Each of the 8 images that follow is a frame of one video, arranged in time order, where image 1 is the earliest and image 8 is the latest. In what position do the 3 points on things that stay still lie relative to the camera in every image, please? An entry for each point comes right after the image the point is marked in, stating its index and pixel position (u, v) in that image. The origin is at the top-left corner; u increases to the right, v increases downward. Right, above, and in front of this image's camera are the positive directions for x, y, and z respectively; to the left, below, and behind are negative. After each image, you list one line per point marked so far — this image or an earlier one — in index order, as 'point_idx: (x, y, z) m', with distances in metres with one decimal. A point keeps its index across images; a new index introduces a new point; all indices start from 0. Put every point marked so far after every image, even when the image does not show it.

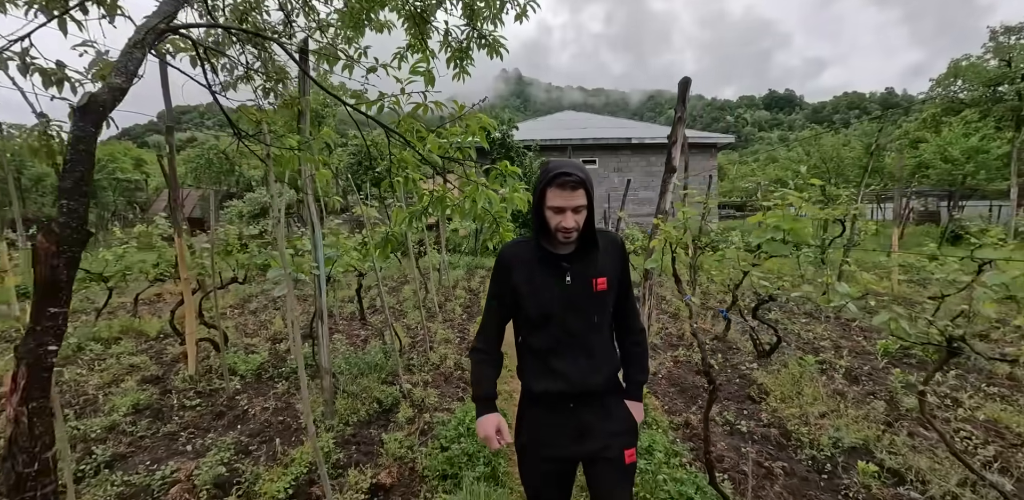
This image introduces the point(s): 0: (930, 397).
0: (+2.7, -0.9, +3.1) m
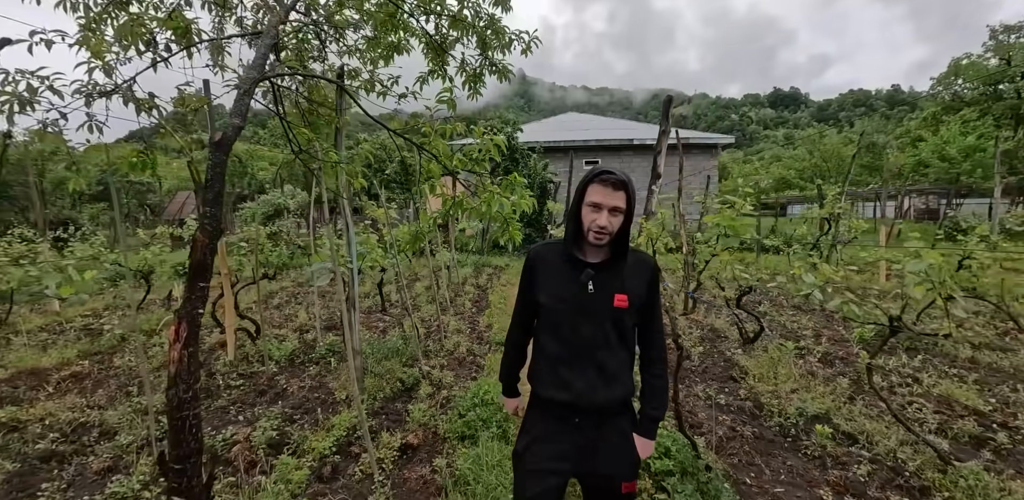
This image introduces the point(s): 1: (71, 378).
0: (+2.7, -0.9, +3.4) m
1: (-3.6, -1.0, +4.0) m
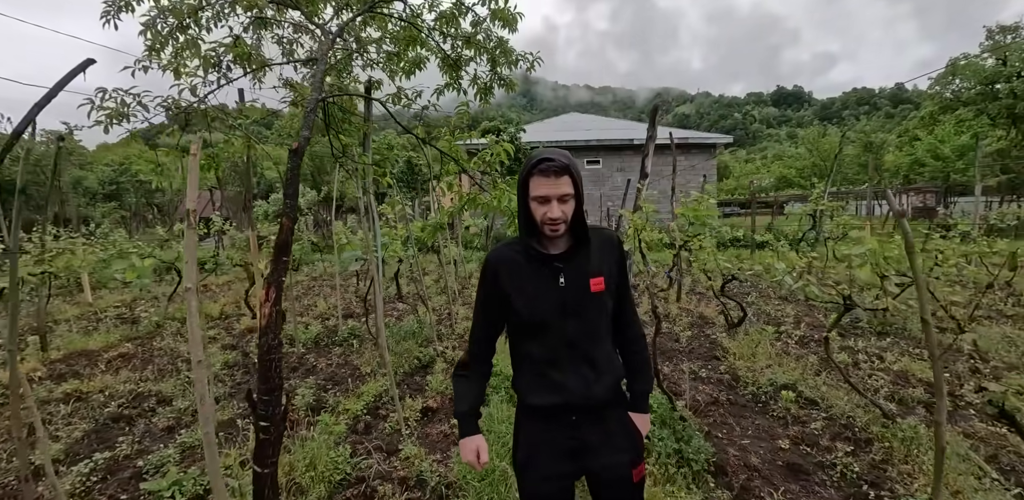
0: (+2.8, -0.8, +3.8) m
1: (-3.6, -1.0, +4.4) m
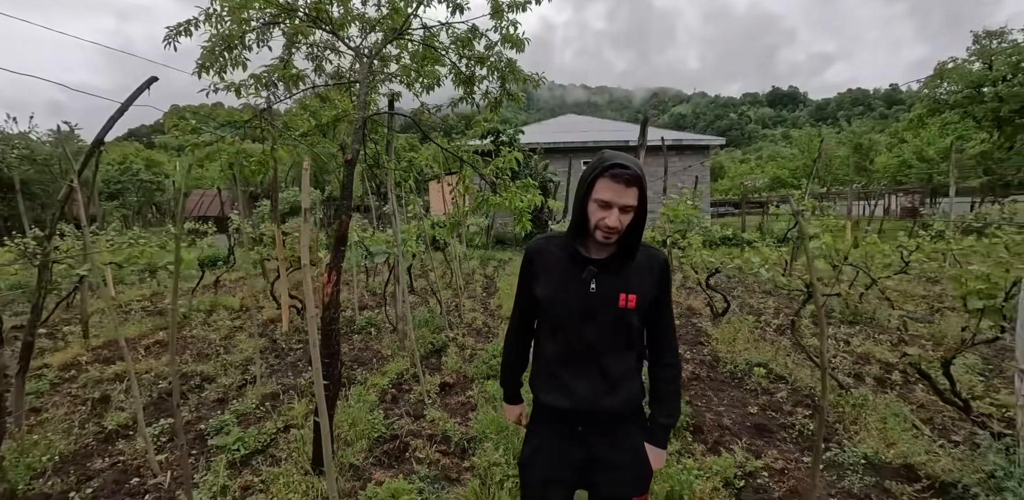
0: (+2.8, -0.8, +4.3) m
1: (-3.6, -0.9, +4.8) m
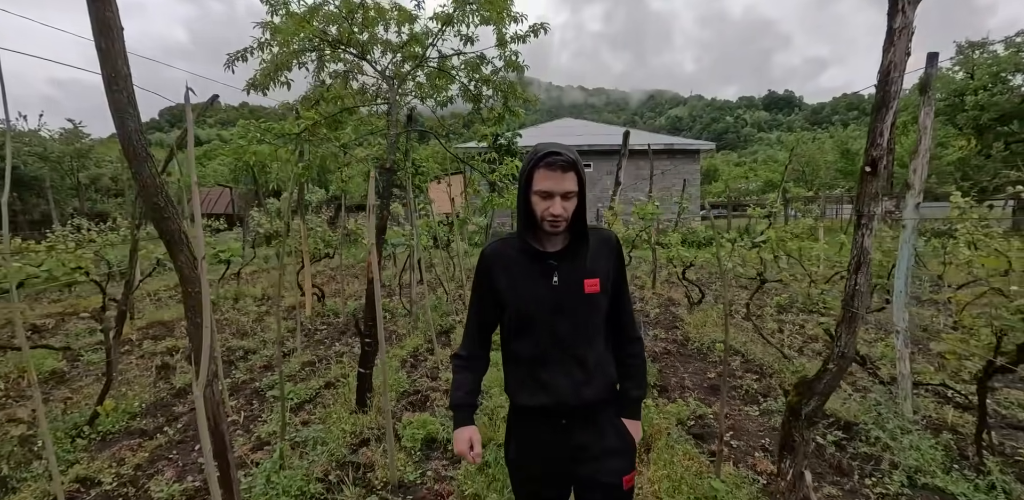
0: (+2.8, -0.8, +4.9) m
1: (-3.6, -0.8, +5.4) m
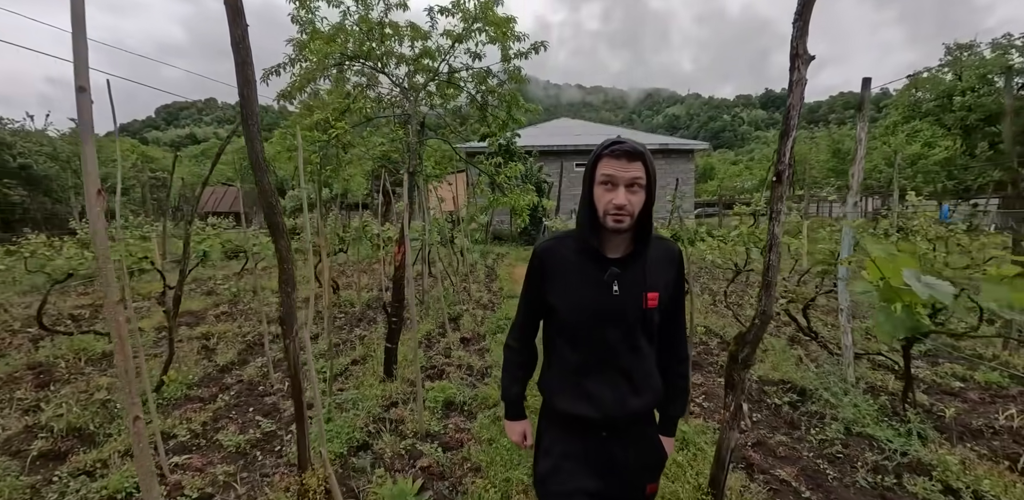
0: (+2.9, -0.7, +5.4) m
1: (-3.5, -0.8, +5.8) m
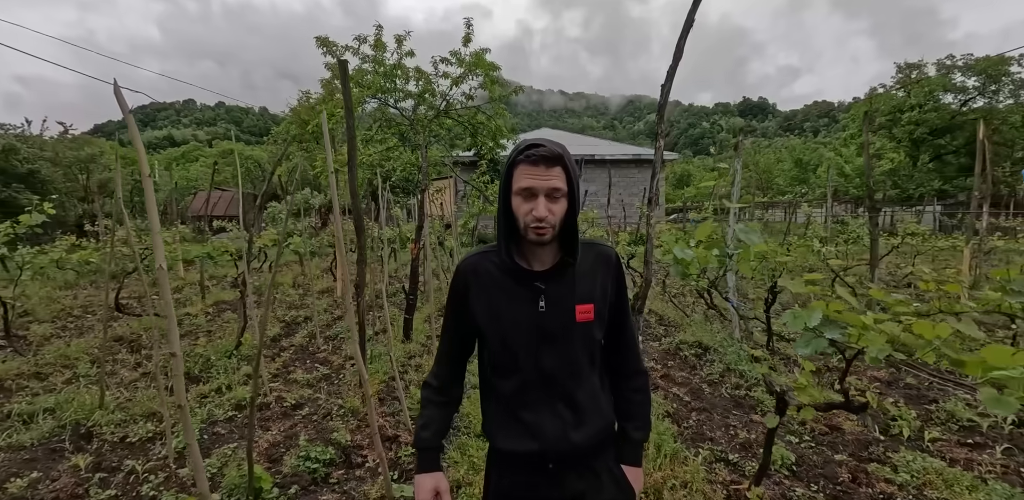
0: (+2.6, -0.7, +6.8) m
1: (-3.8, -0.8, +6.9) m
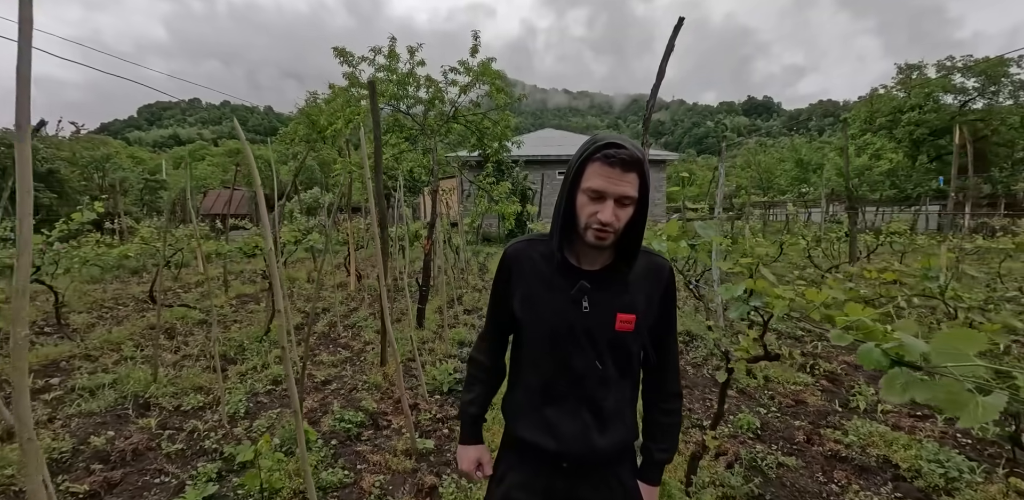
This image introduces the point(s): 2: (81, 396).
0: (+2.7, -0.6, +7.2) m
1: (-3.7, -0.7, +7.4) m
2: (-3.4, -1.1, +3.7) m
